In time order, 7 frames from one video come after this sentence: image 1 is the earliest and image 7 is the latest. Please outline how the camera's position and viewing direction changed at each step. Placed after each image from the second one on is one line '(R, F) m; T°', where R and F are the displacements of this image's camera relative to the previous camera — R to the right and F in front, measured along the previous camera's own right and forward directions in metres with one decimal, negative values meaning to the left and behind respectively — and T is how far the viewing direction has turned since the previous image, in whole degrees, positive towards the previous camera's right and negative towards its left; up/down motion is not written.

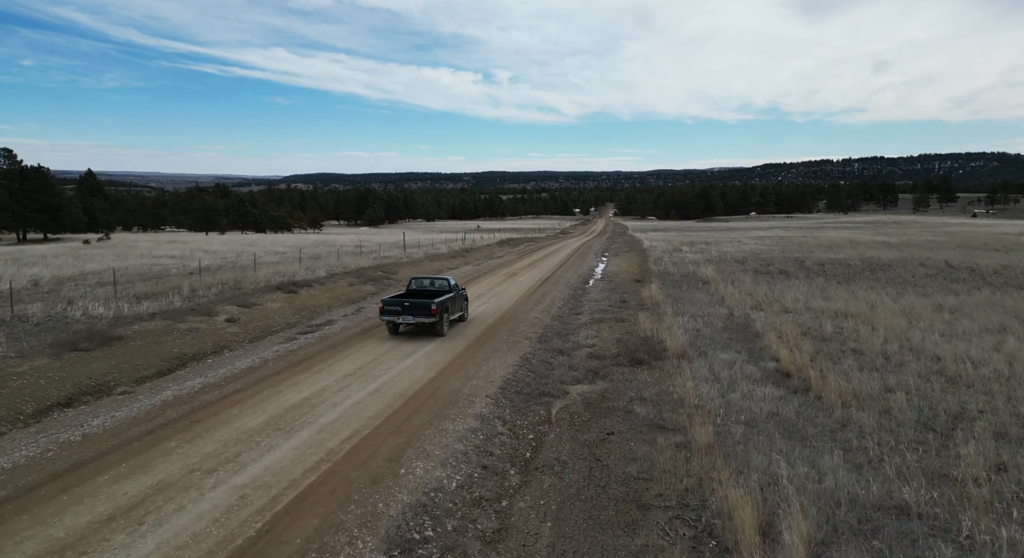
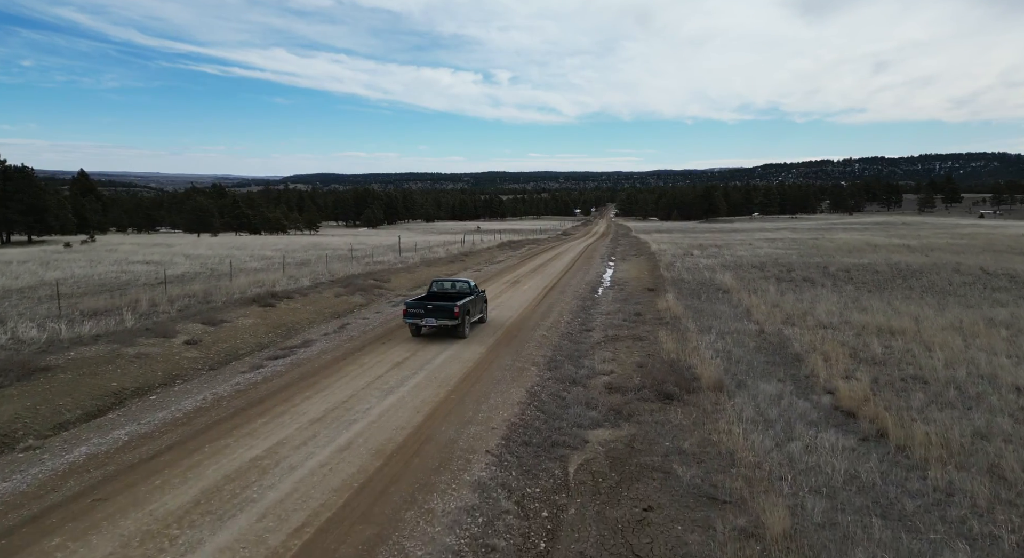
(-0.1, +2.2) m; 0°
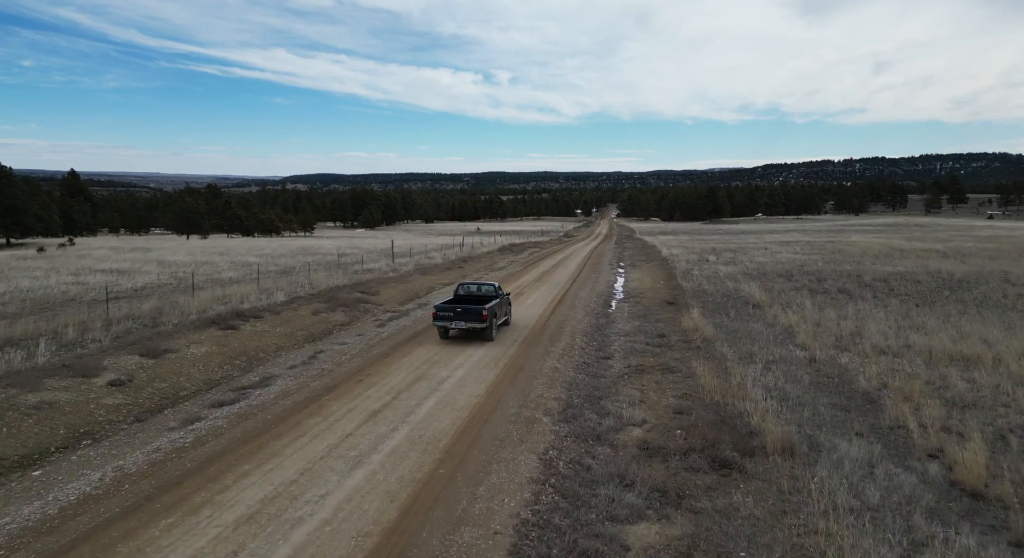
(-0.1, +2.7) m; 0°
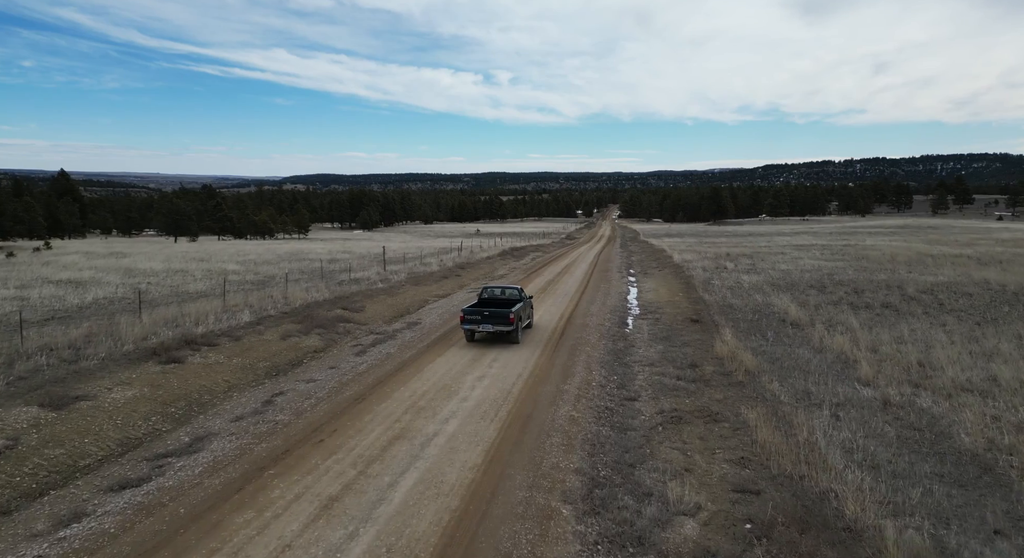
(-0.1, +2.7) m; 0°
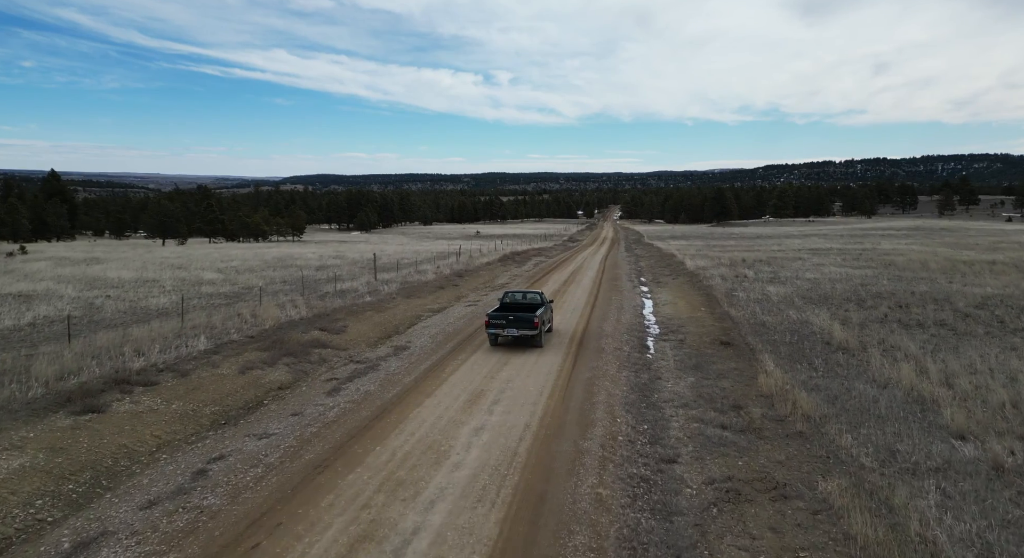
(-0.1, +2.6) m; 0°
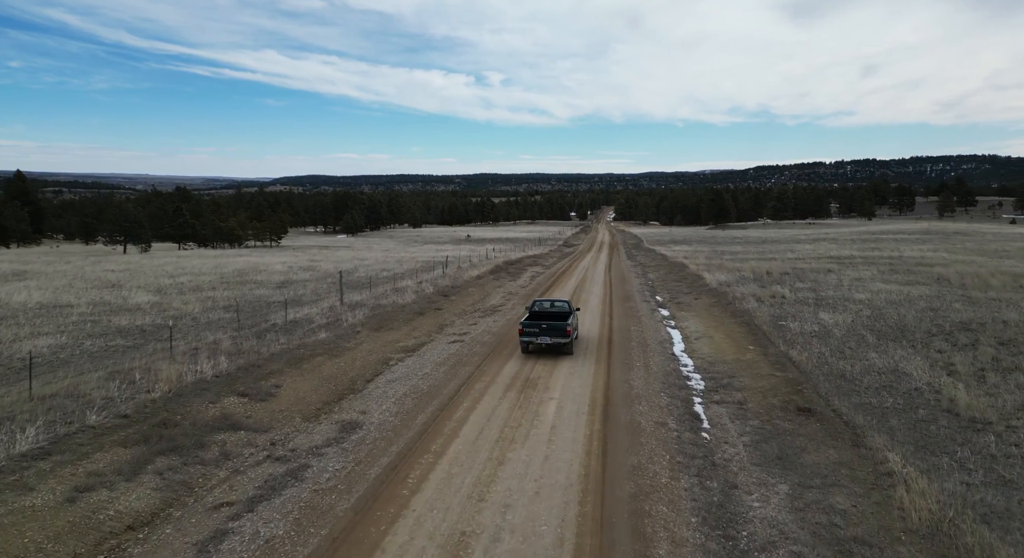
(-0.1, +4.9) m; +1°
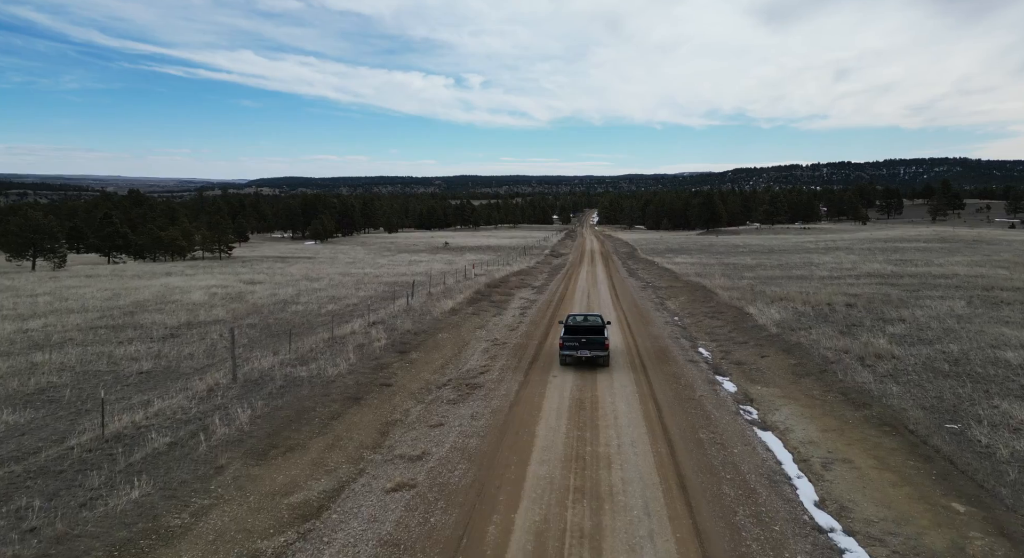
(-0.2, +8.5) m; +2°
